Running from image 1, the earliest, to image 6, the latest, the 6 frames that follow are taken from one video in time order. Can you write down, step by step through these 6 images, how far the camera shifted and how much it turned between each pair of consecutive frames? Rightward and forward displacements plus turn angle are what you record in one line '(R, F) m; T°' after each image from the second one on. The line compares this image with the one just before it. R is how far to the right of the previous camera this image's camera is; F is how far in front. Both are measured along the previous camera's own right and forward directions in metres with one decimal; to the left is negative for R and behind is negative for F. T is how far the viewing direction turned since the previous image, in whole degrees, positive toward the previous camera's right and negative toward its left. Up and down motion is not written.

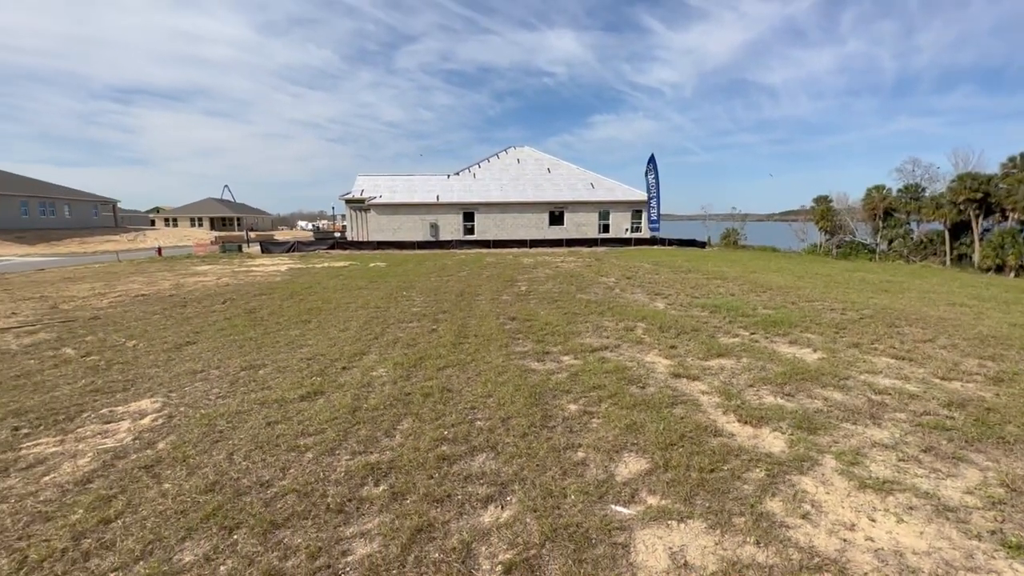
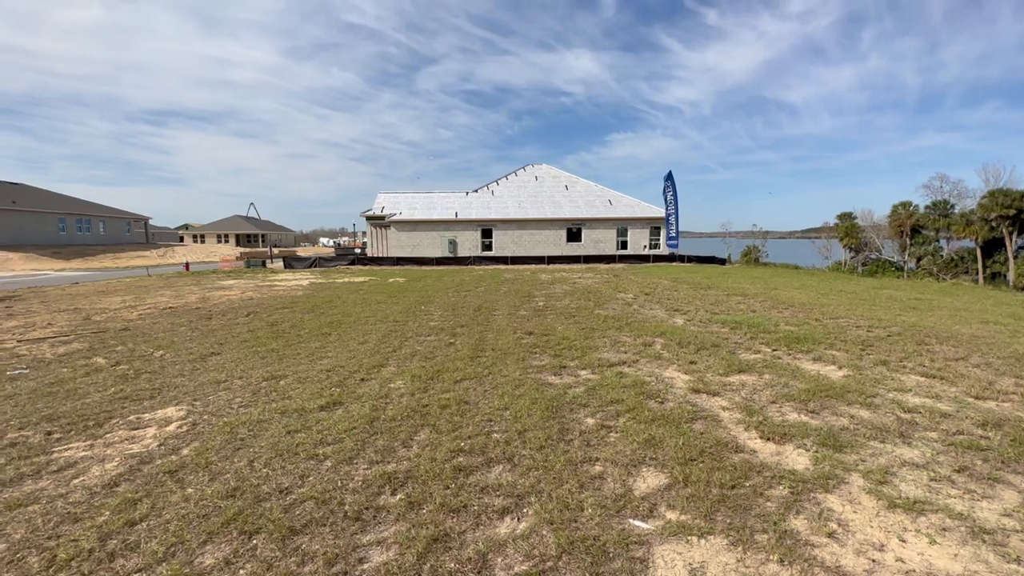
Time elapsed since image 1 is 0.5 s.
(0.0, 0.0) m; -2°
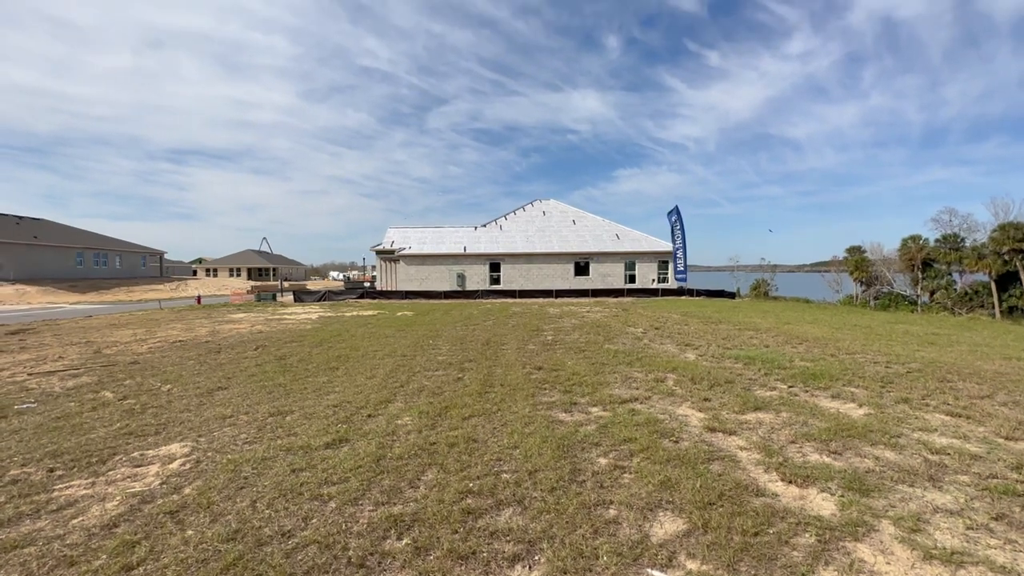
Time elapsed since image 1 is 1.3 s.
(0.0, 0.0) m; -1°
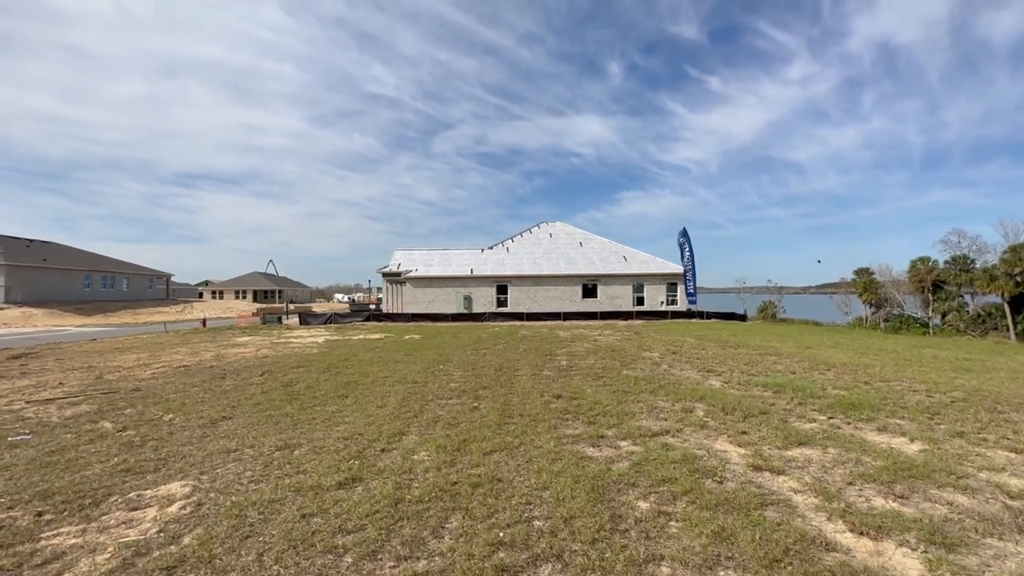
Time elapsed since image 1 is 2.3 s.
(-0.2, +0.3) m; 0°
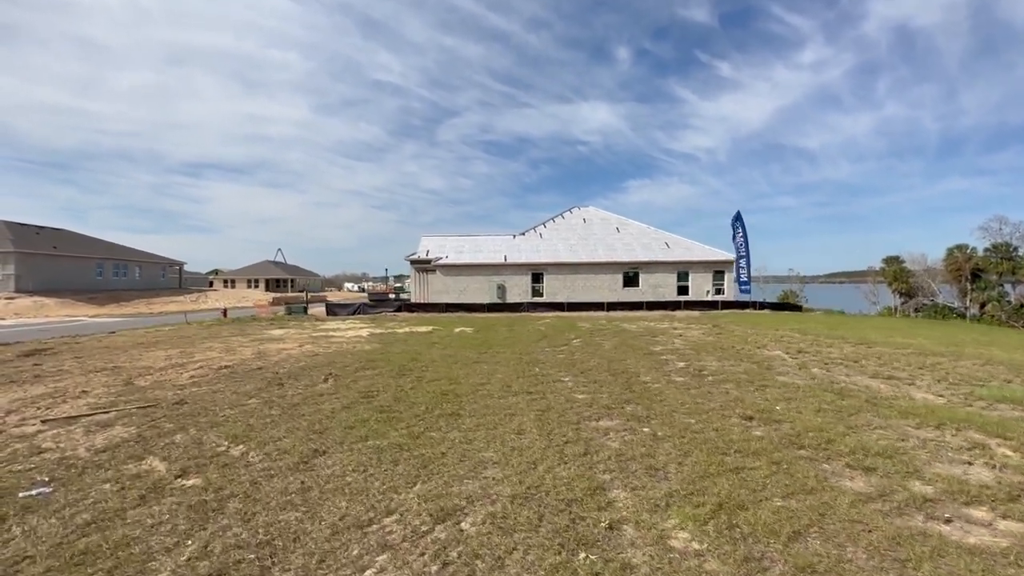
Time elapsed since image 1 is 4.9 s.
(-2.0, +1.9) m; -1°
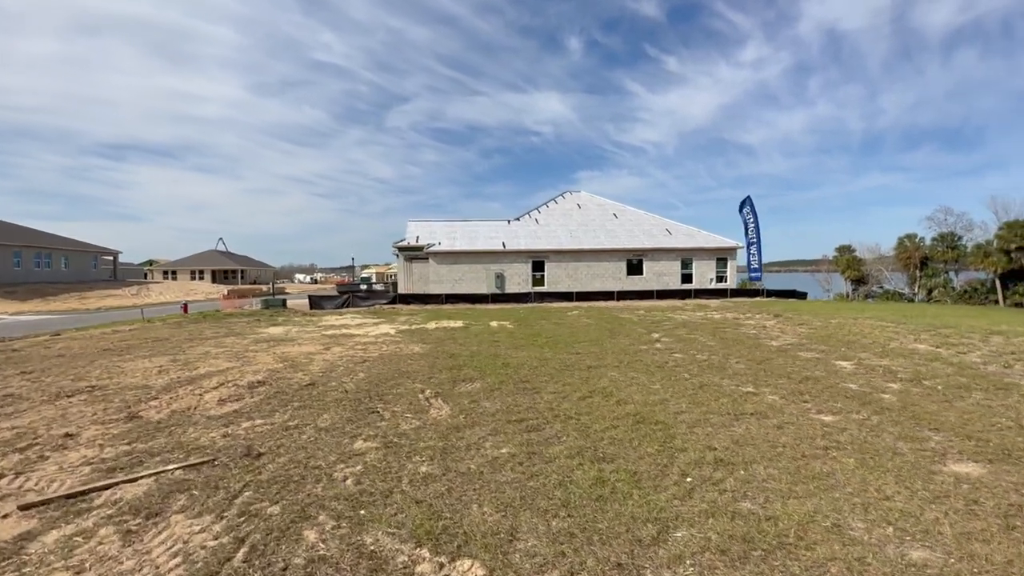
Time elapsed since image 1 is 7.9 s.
(-2.8, +2.3) m; +6°
